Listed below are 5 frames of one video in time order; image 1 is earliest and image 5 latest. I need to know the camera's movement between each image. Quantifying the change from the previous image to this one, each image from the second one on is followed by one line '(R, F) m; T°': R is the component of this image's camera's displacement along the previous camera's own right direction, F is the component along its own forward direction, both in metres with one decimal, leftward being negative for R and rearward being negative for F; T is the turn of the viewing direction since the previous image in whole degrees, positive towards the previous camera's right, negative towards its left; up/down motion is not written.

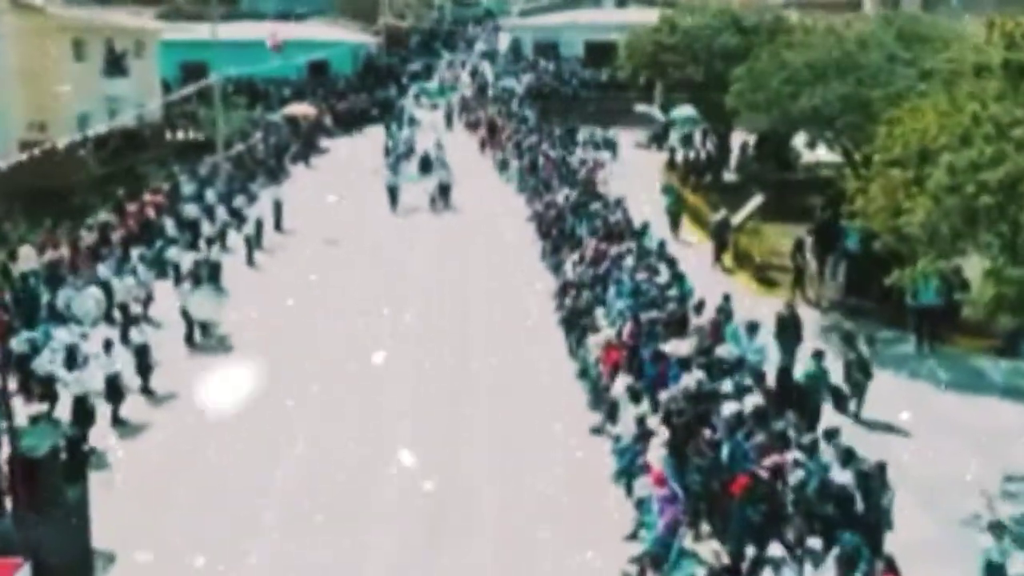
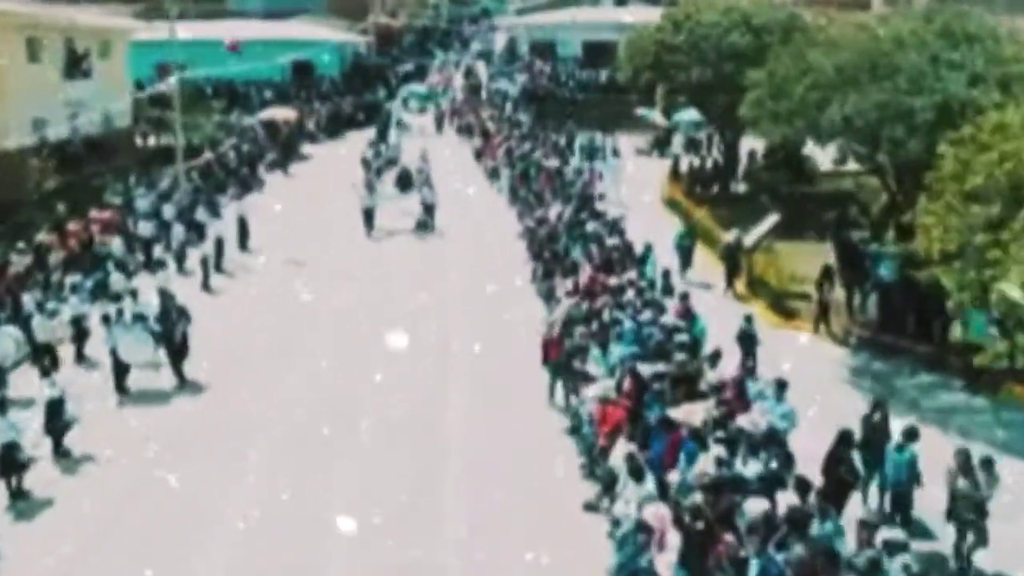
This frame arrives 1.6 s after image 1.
(+0.3, +3.4) m; 0°
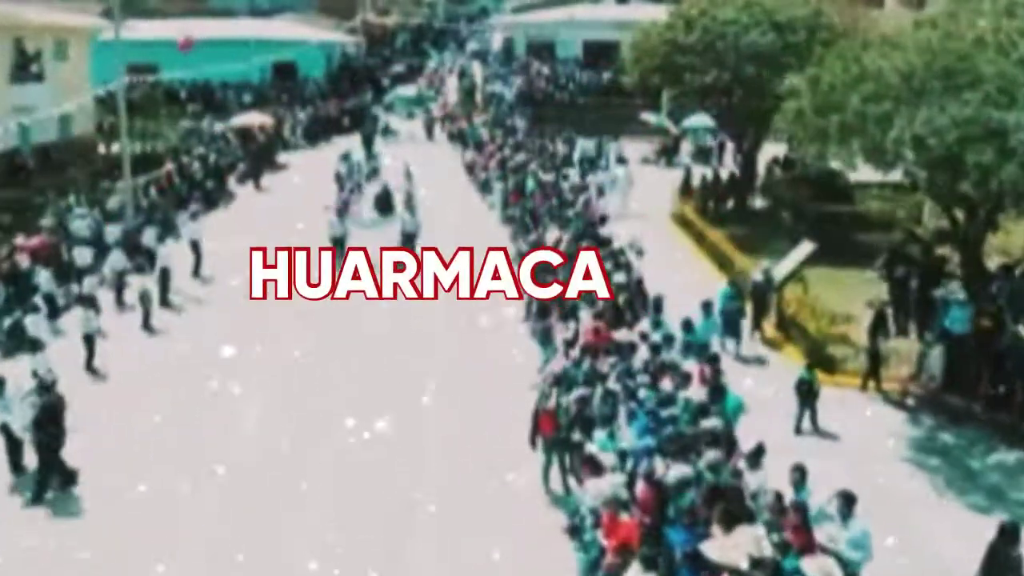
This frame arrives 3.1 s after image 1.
(+0.2, +4.1) m; 0°
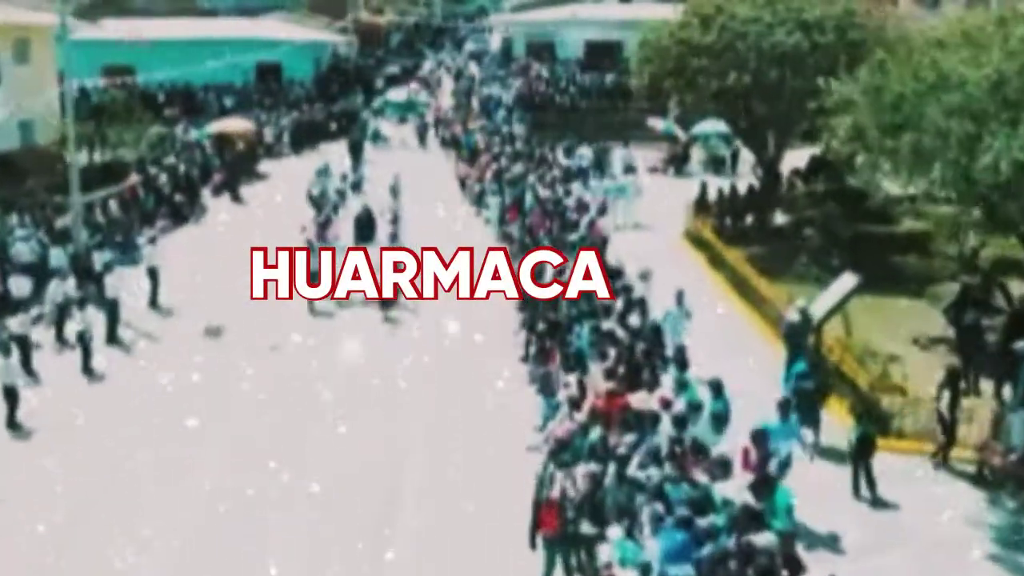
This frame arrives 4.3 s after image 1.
(+0.1, +3.3) m; 0°
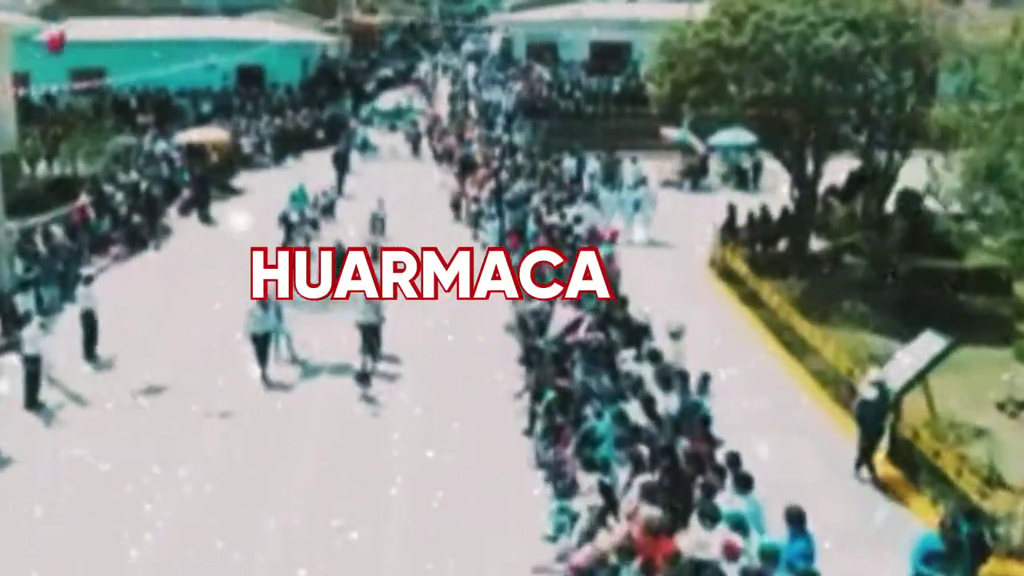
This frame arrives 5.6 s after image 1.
(0.0, +4.1) m; 0°
